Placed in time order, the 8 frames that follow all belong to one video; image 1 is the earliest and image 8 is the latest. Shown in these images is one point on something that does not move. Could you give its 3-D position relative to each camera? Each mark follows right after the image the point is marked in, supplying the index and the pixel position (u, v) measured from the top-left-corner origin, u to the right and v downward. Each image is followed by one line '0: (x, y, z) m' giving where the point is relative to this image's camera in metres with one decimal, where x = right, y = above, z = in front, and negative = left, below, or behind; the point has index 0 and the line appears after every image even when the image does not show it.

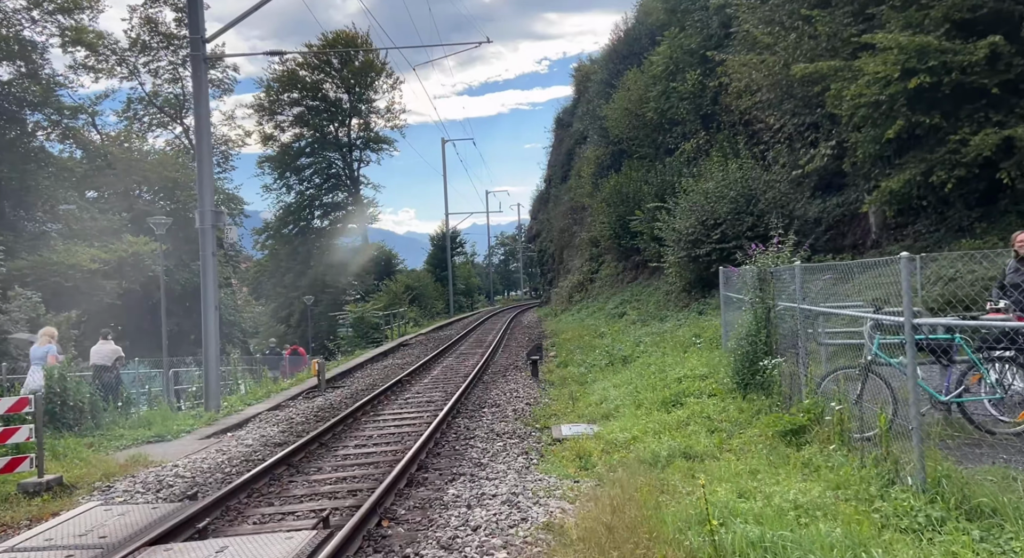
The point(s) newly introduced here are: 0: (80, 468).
0: (-4.5, -2.0, +8.3) m
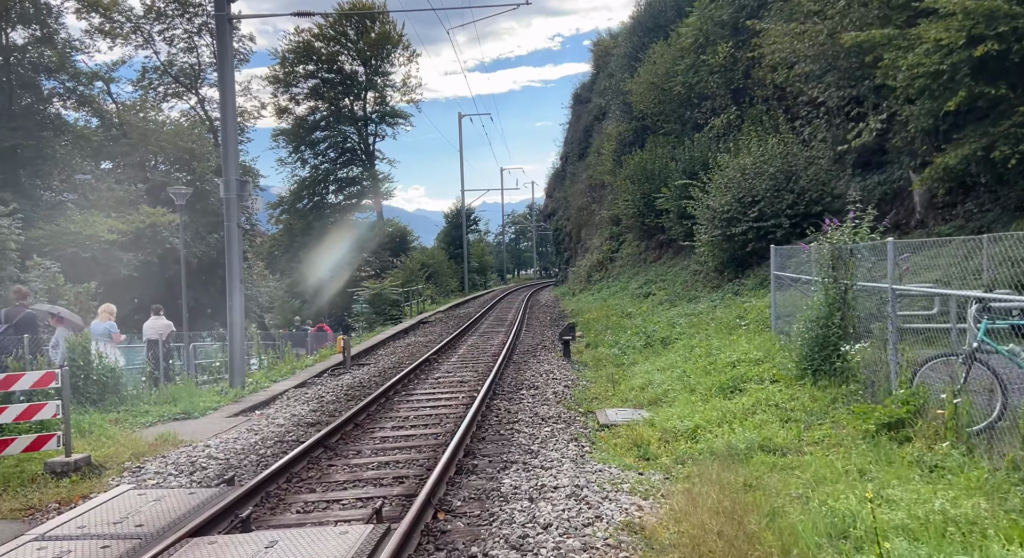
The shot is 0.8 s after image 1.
0: (-4.1, -1.7, +8.0) m
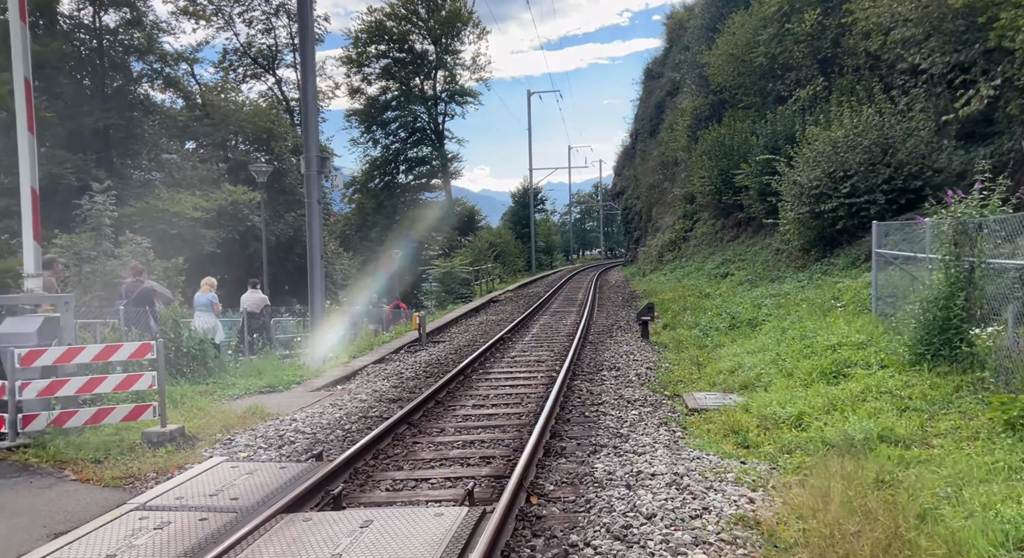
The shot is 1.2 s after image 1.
0: (-3.2, -1.5, +8.2) m
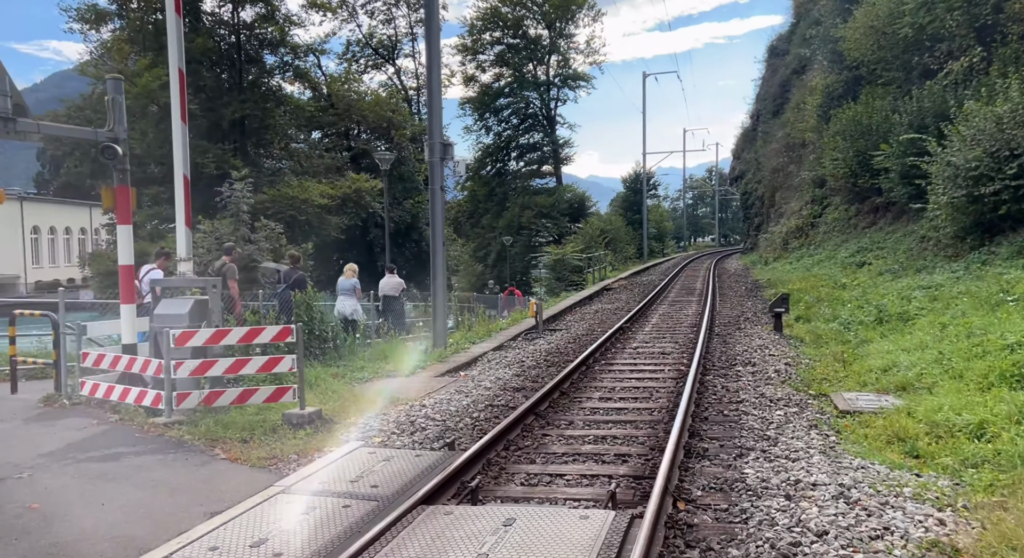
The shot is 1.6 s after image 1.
0: (-1.9, -1.3, +8.4) m
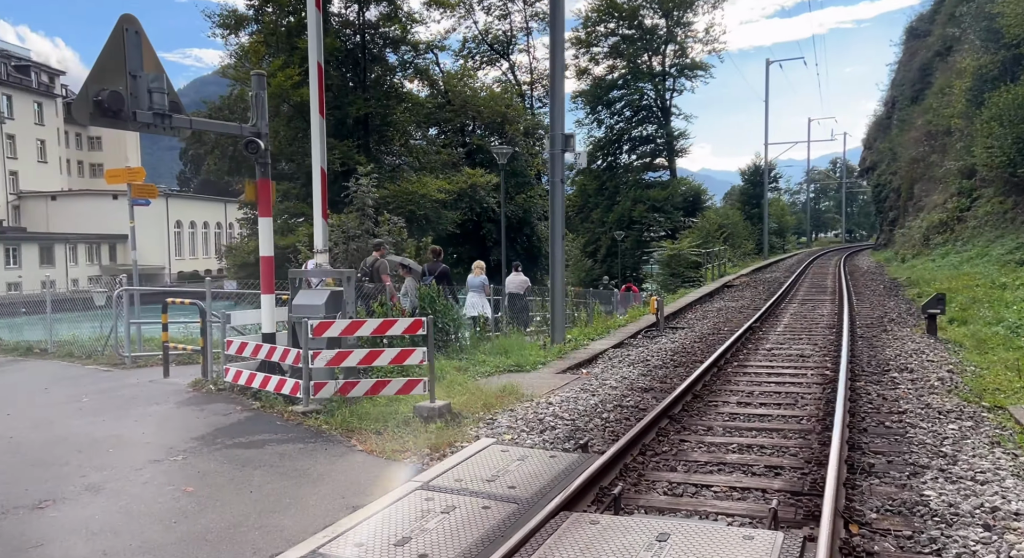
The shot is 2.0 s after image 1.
0: (-0.5, -1.3, +8.3) m
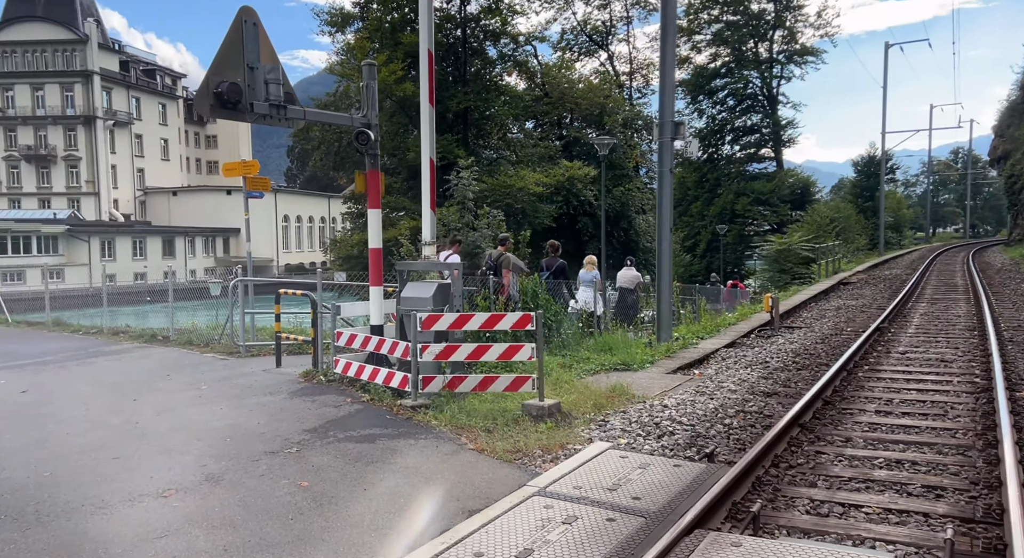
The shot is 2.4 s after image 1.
0: (+0.7, -1.2, +8.0) m
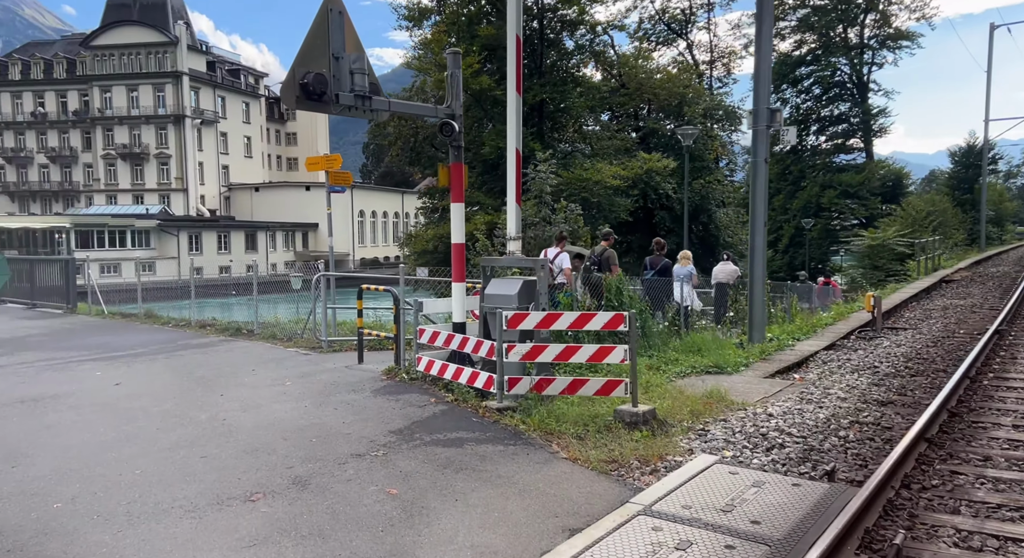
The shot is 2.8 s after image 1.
0: (+1.6, -1.2, +7.6) m
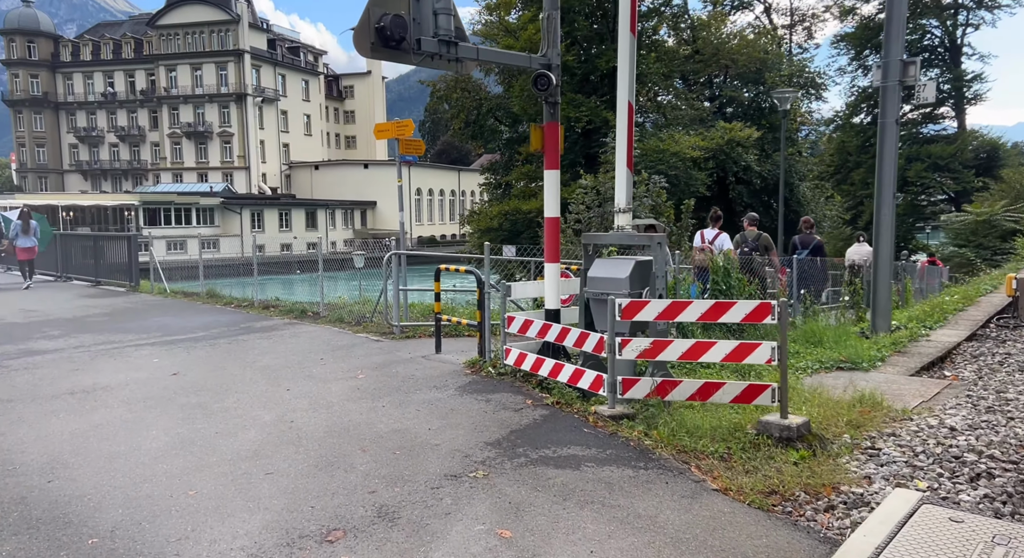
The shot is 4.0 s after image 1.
0: (+2.5, -1.0, +6.3) m
